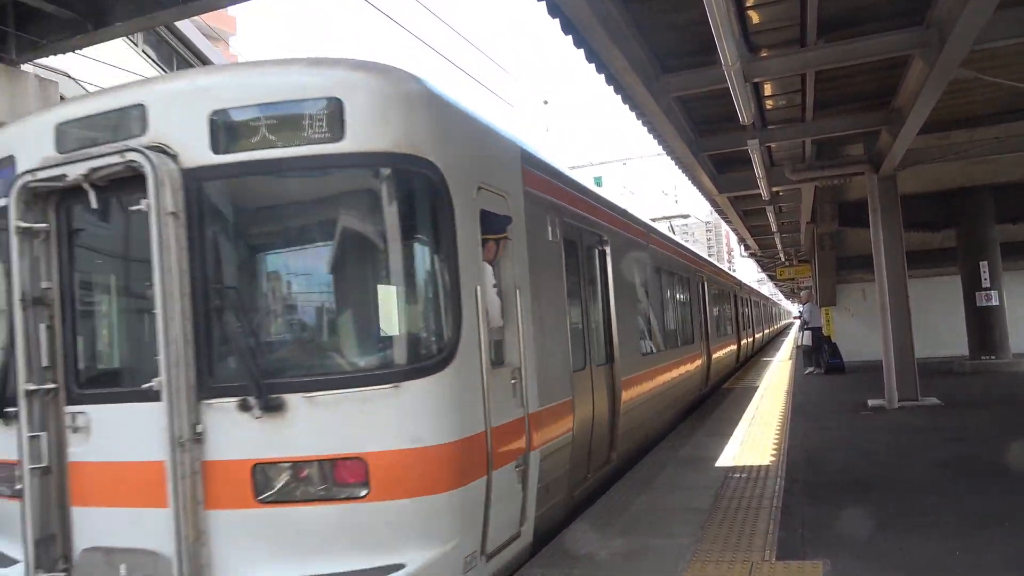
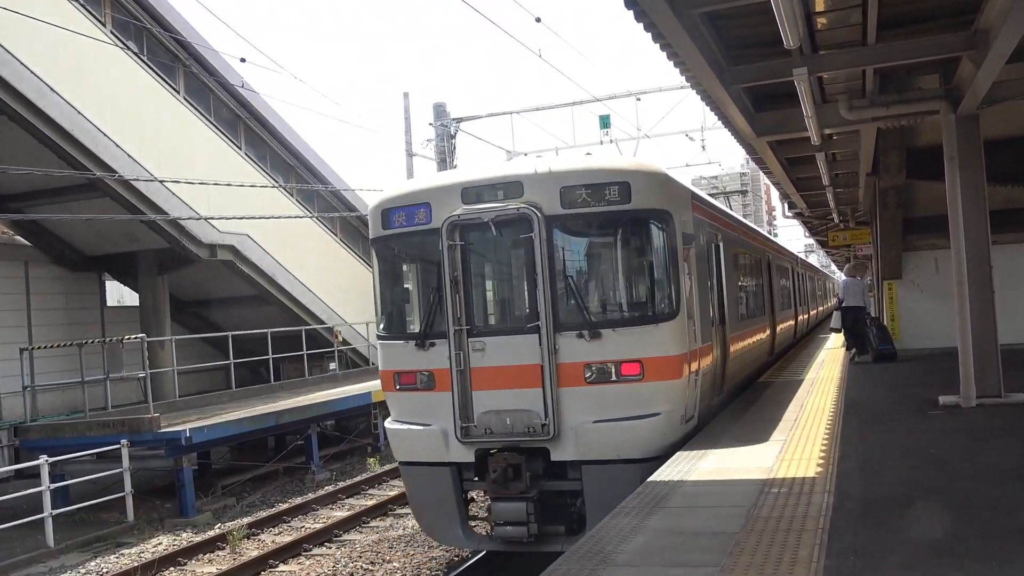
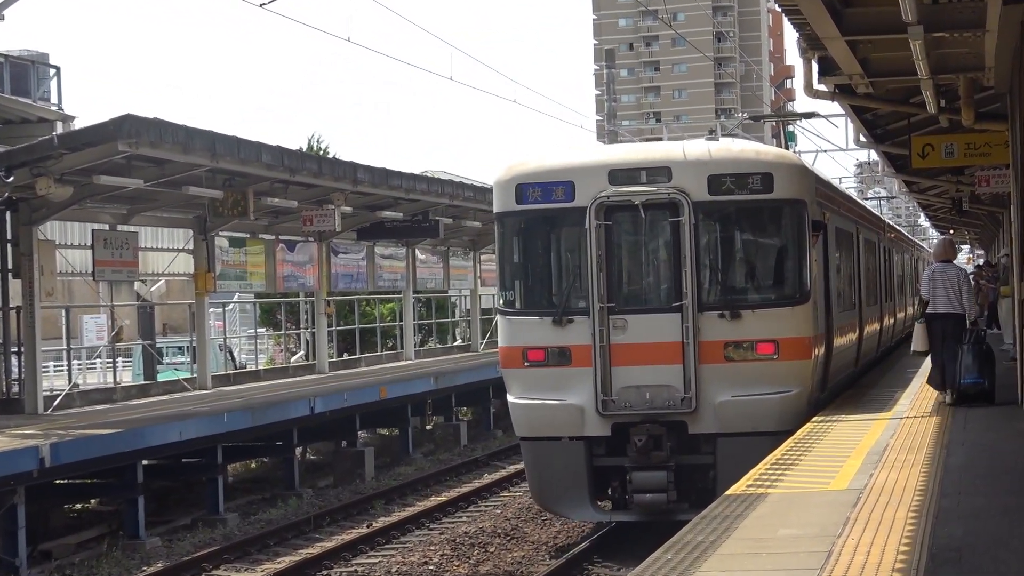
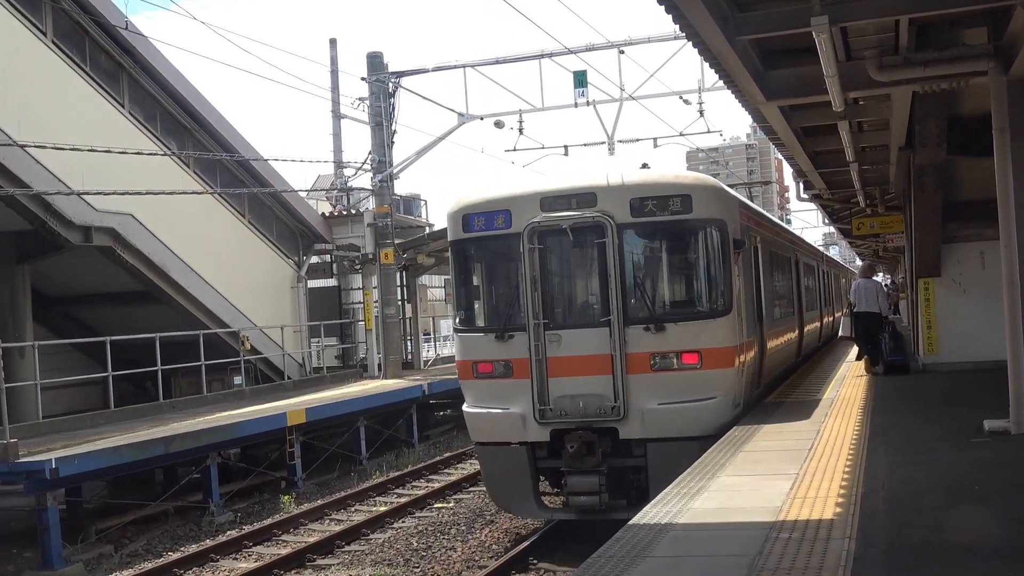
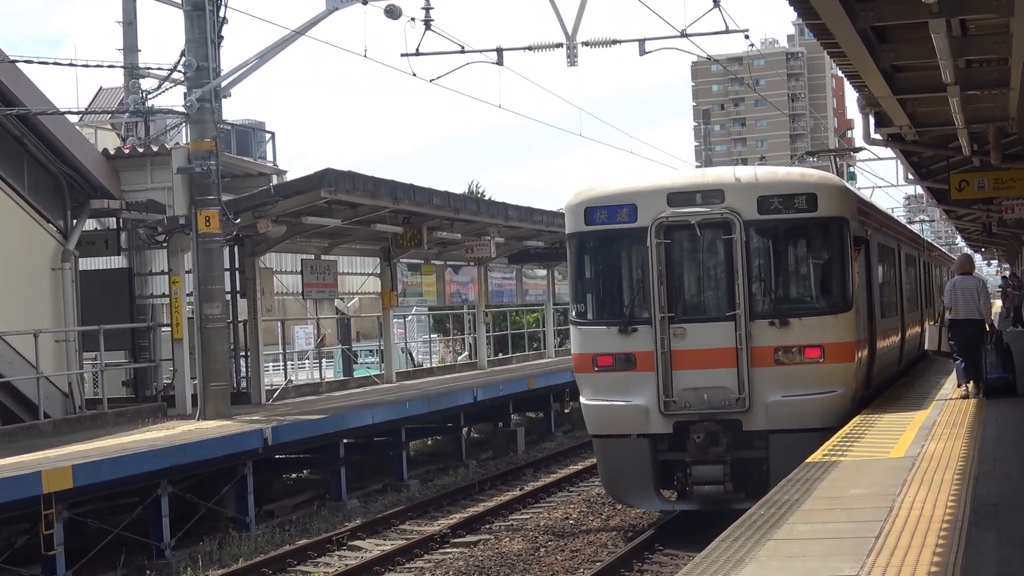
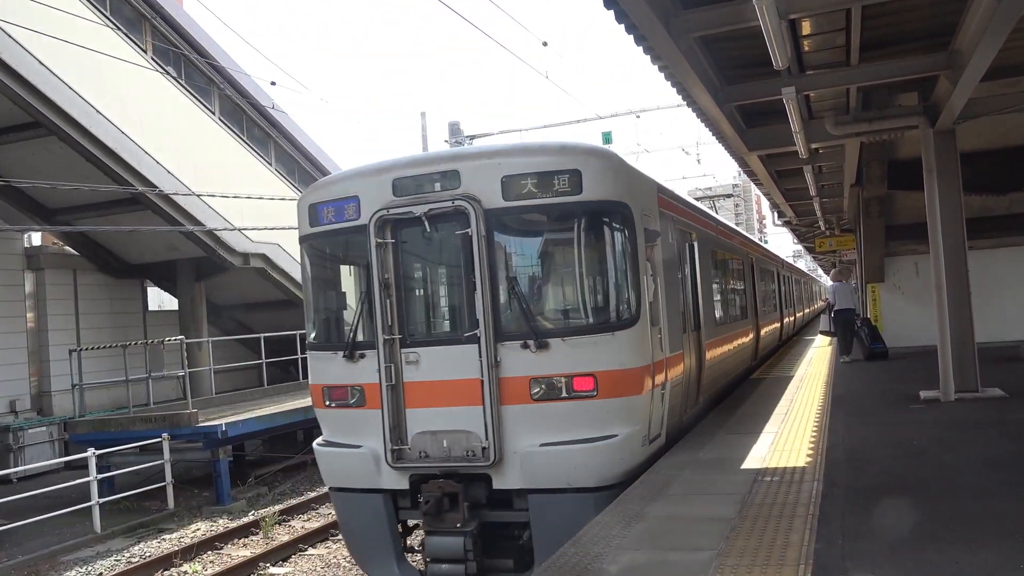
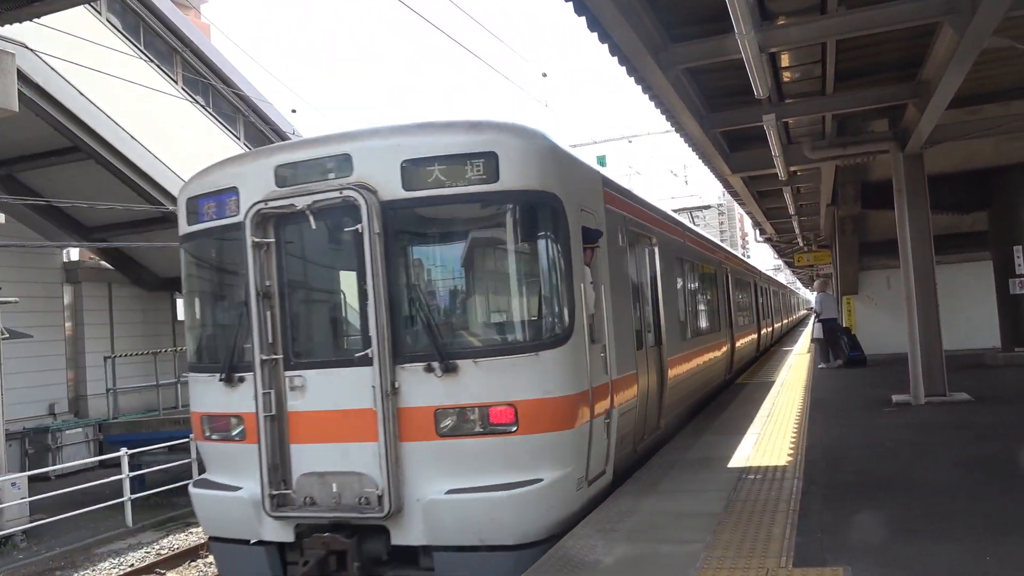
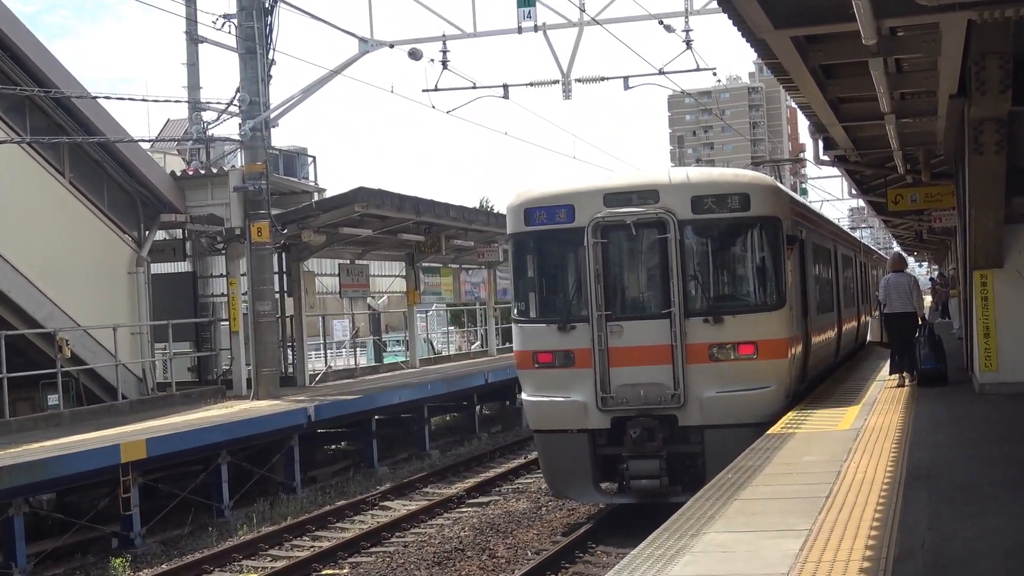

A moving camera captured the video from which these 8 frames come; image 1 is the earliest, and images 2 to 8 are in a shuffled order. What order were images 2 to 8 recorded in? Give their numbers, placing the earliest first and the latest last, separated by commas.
7, 6, 2, 4, 8, 5, 3
